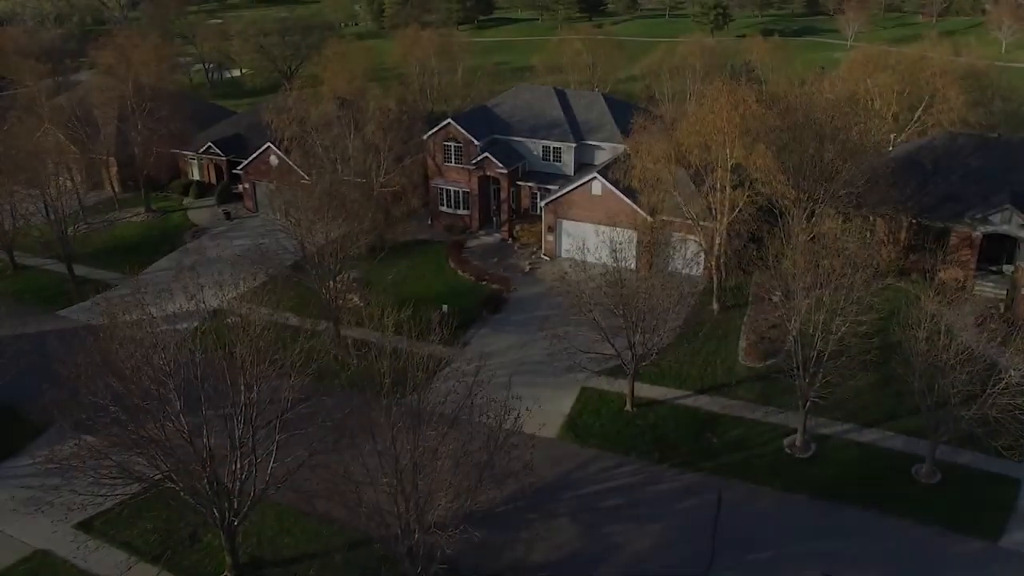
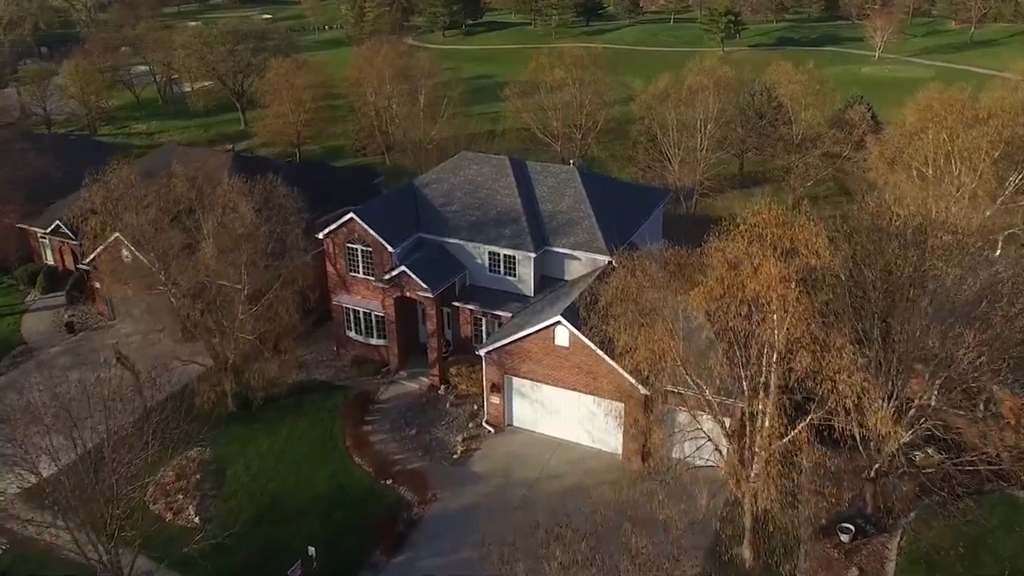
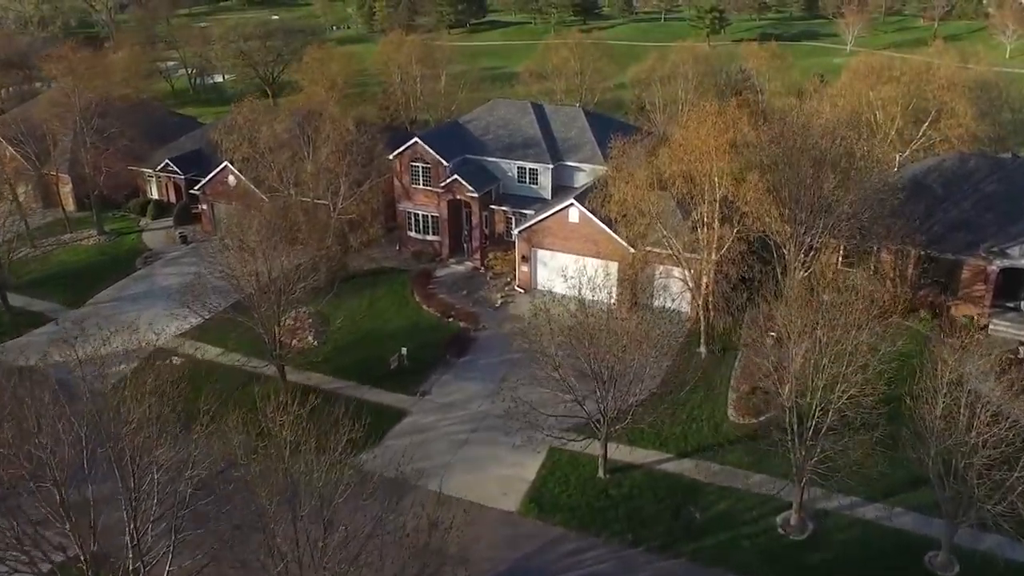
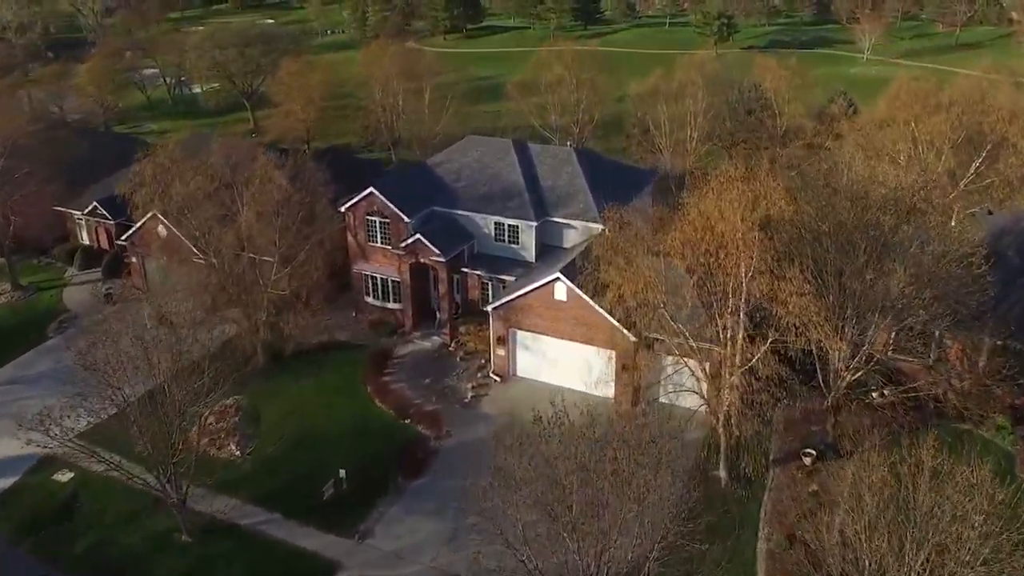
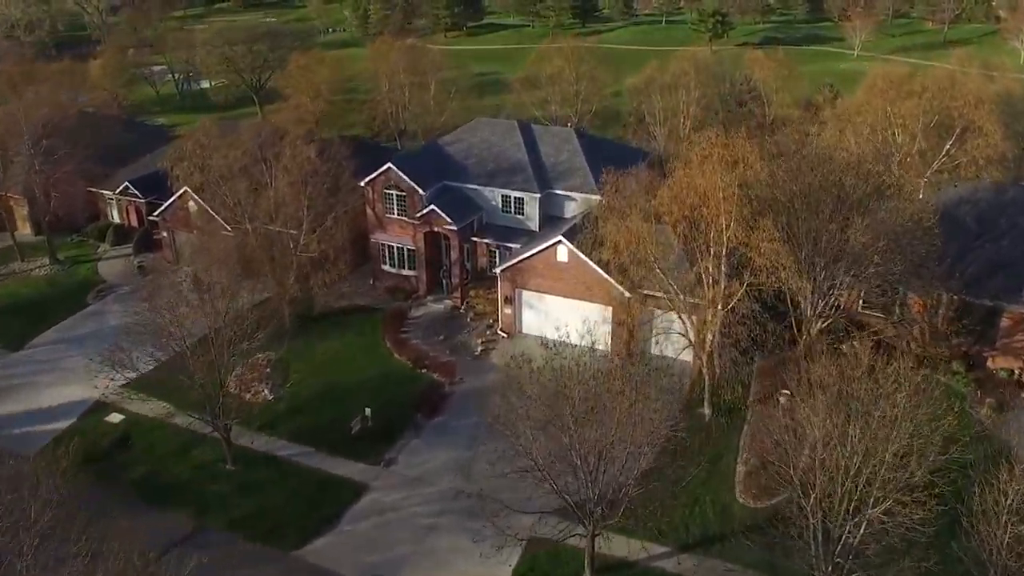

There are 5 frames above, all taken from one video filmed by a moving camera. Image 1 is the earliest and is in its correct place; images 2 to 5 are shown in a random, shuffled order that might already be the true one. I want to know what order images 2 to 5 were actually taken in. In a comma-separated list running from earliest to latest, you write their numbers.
3, 5, 4, 2
